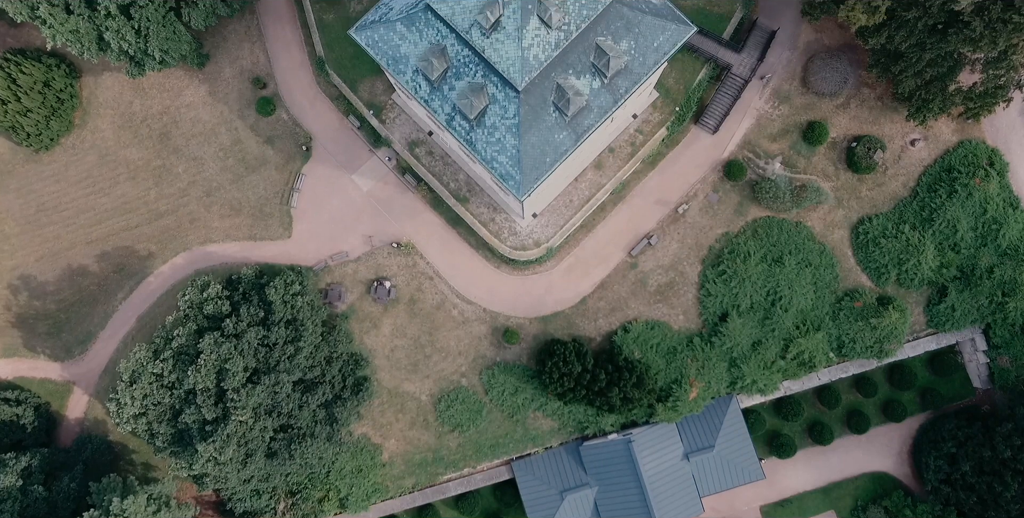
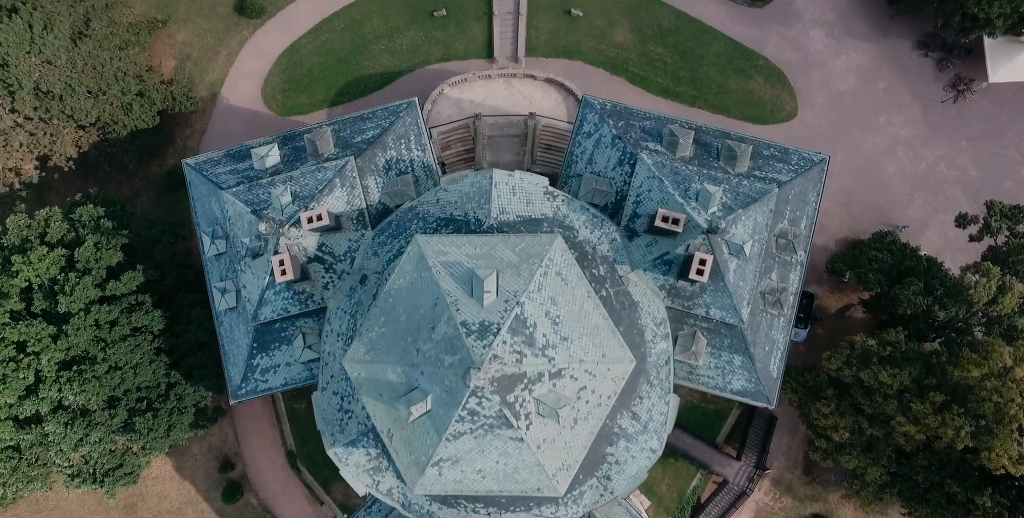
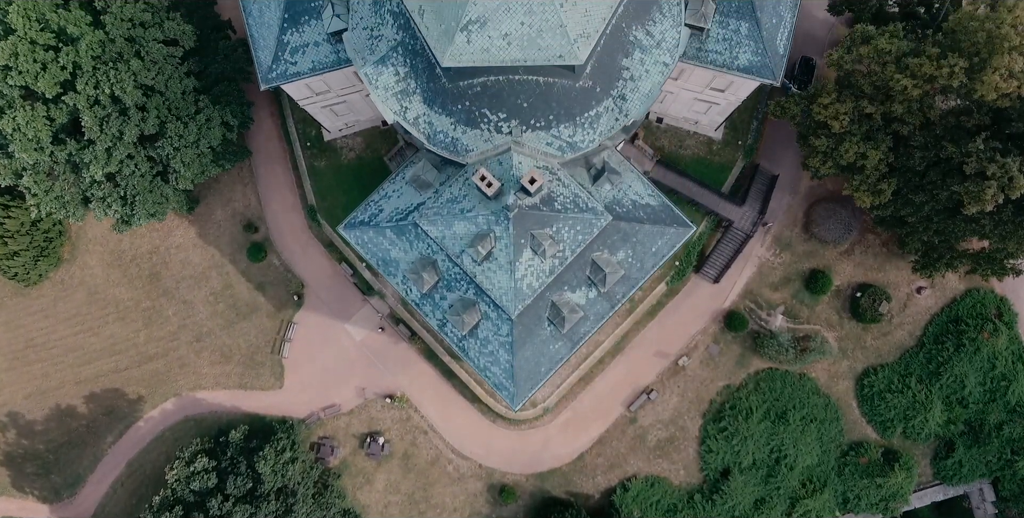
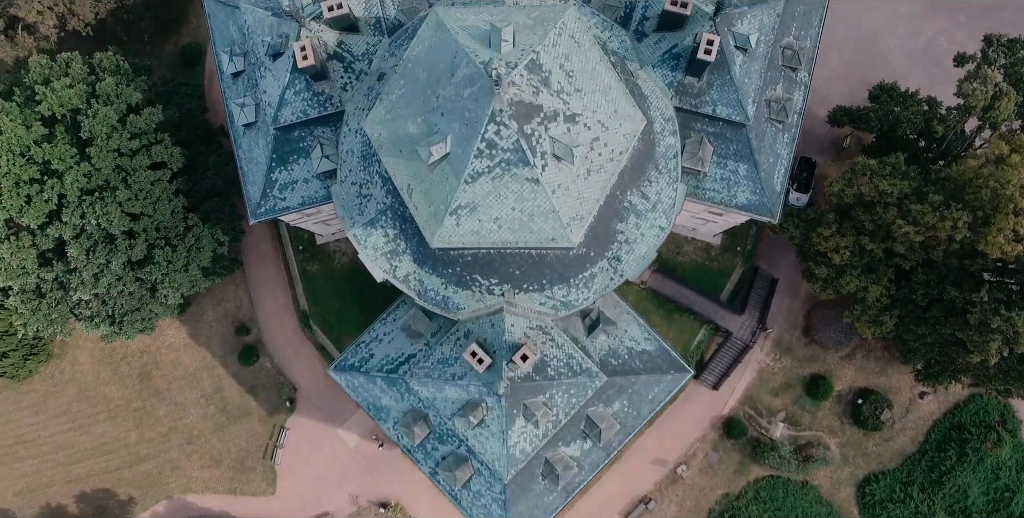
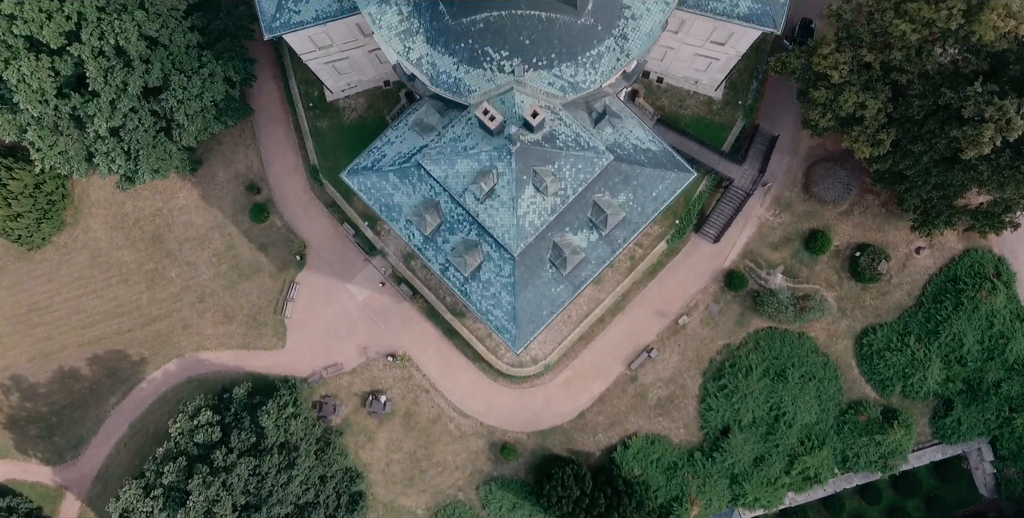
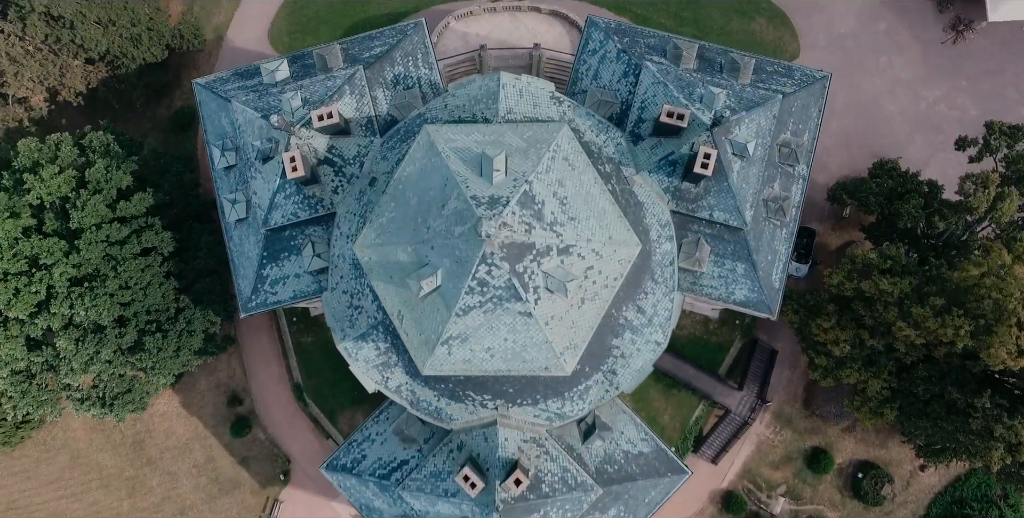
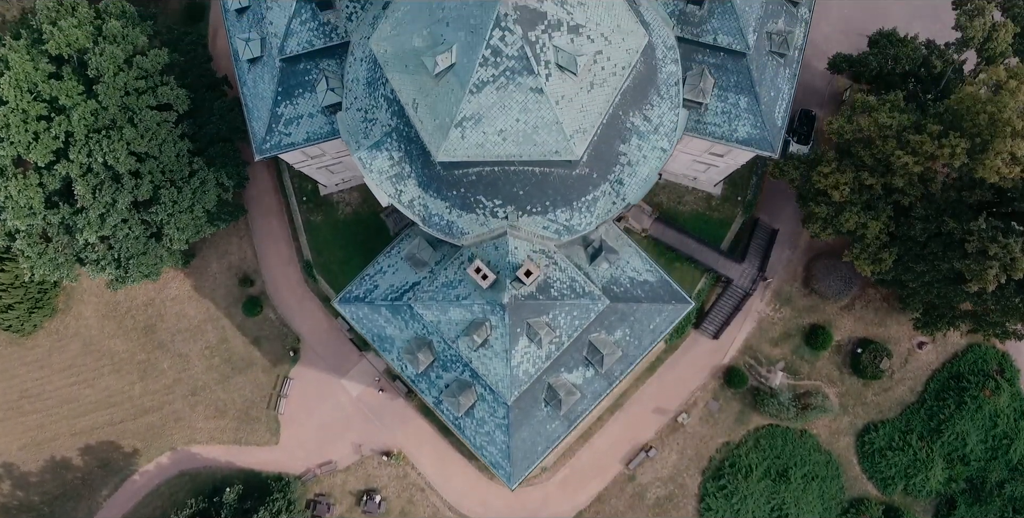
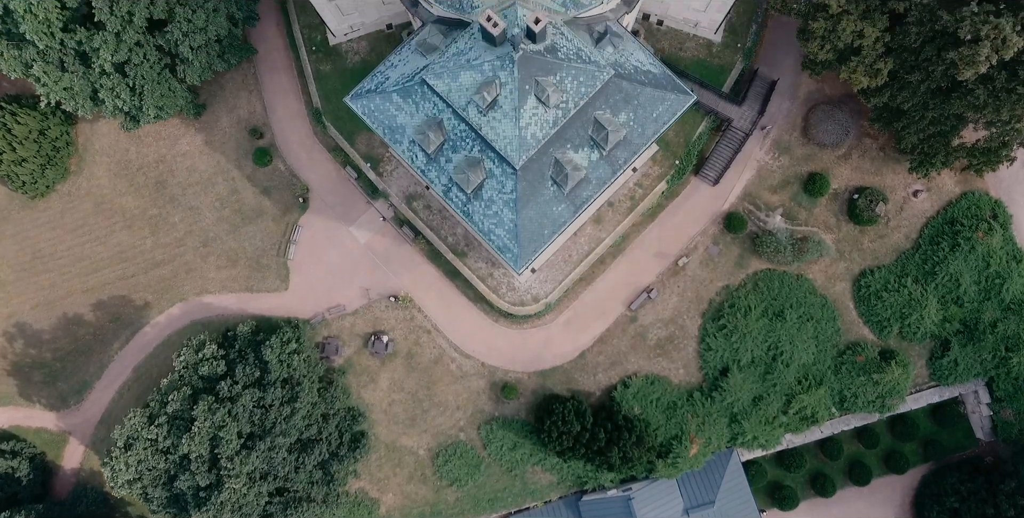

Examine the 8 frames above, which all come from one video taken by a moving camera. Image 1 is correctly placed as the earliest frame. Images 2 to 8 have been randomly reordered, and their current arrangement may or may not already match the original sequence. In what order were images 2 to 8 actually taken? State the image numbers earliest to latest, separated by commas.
8, 5, 3, 7, 4, 6, 2
